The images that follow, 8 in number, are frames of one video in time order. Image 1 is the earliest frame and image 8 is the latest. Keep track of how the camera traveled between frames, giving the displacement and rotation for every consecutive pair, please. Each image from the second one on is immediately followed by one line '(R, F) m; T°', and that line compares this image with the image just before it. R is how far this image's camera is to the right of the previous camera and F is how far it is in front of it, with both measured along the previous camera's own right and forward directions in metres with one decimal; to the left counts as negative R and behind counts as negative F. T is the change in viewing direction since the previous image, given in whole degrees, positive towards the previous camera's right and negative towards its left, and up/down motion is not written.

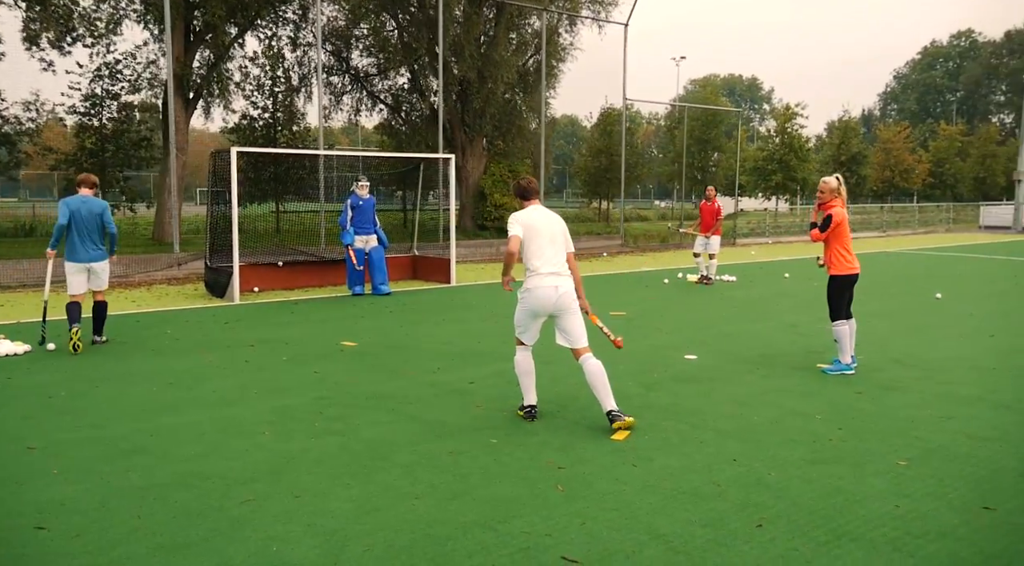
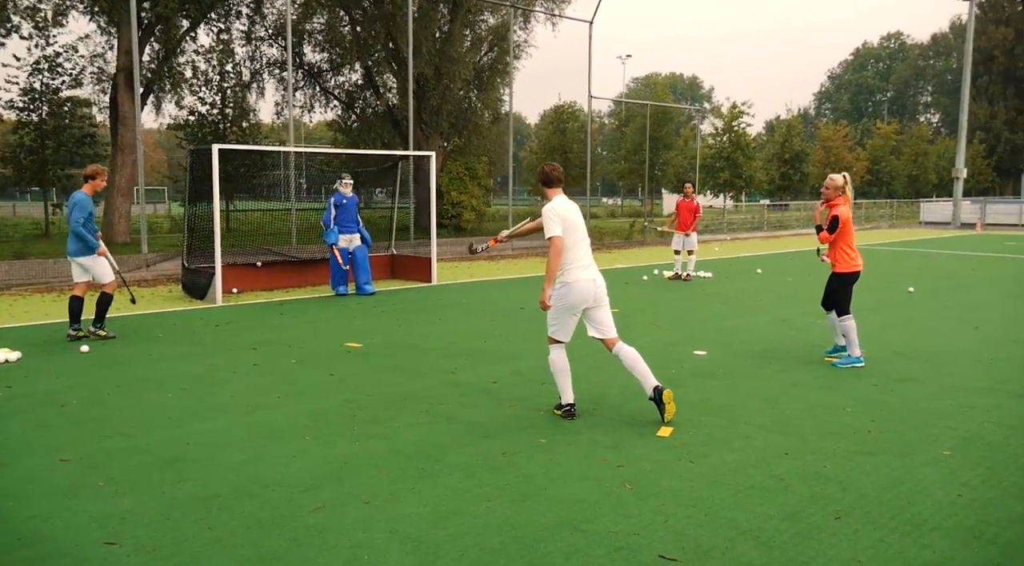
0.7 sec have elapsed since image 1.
(-0.6, 0.0) m; +4°
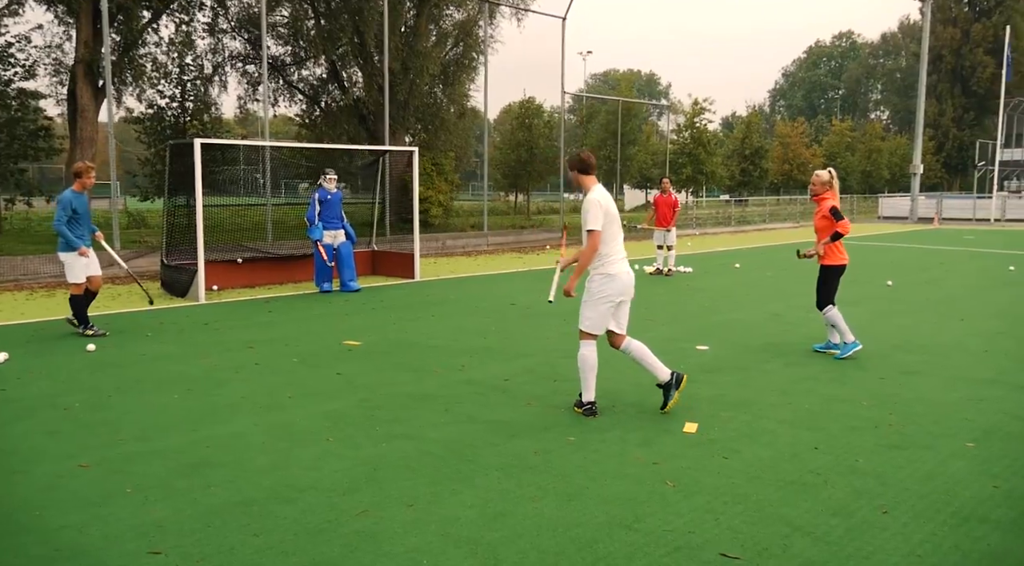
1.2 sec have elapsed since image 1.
(-0.4, +0.1) m; +3°
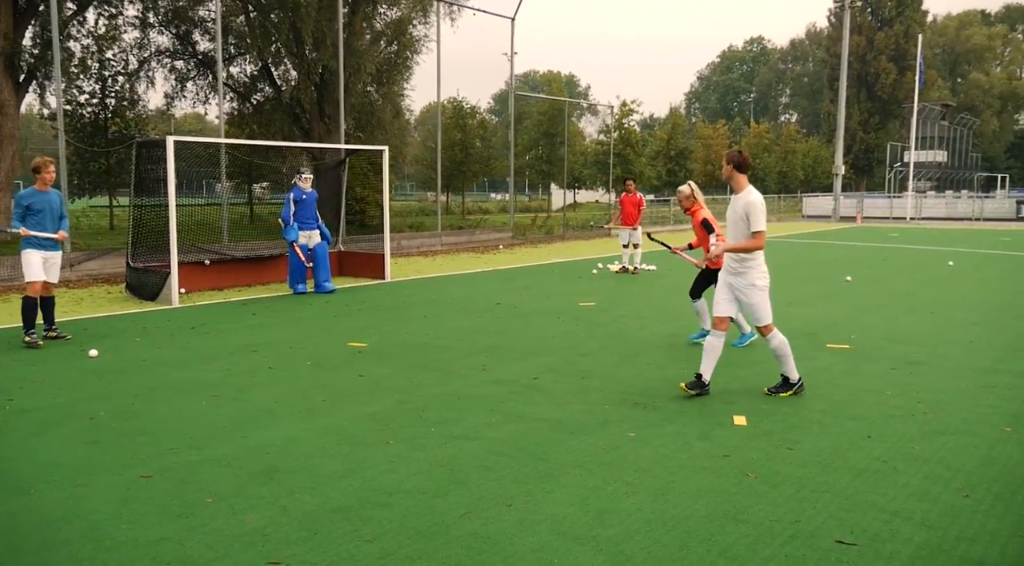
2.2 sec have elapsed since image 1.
(-0.8, 0.0) m; +5°
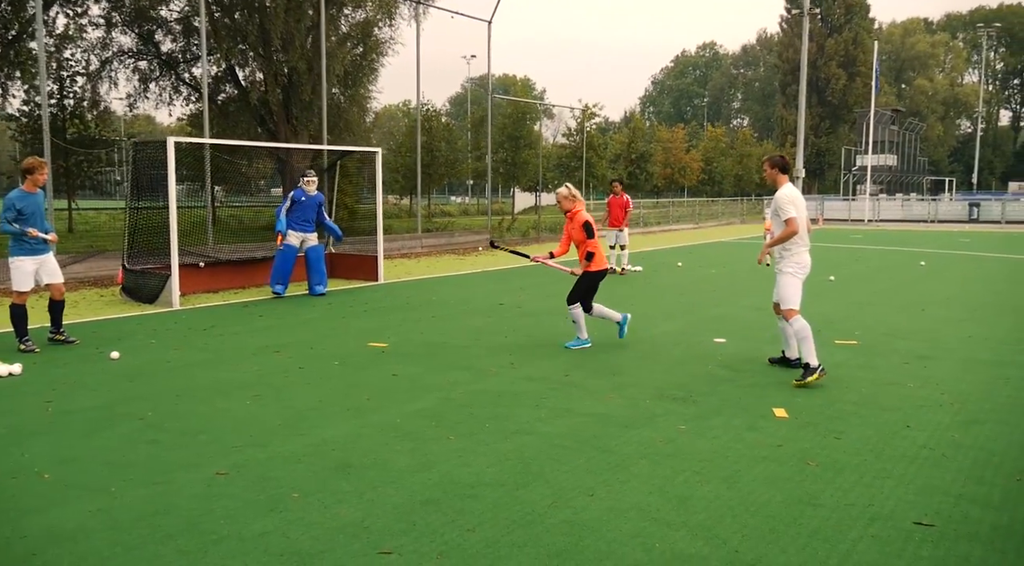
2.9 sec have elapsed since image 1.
(-0.6, -0.1) m; +3°
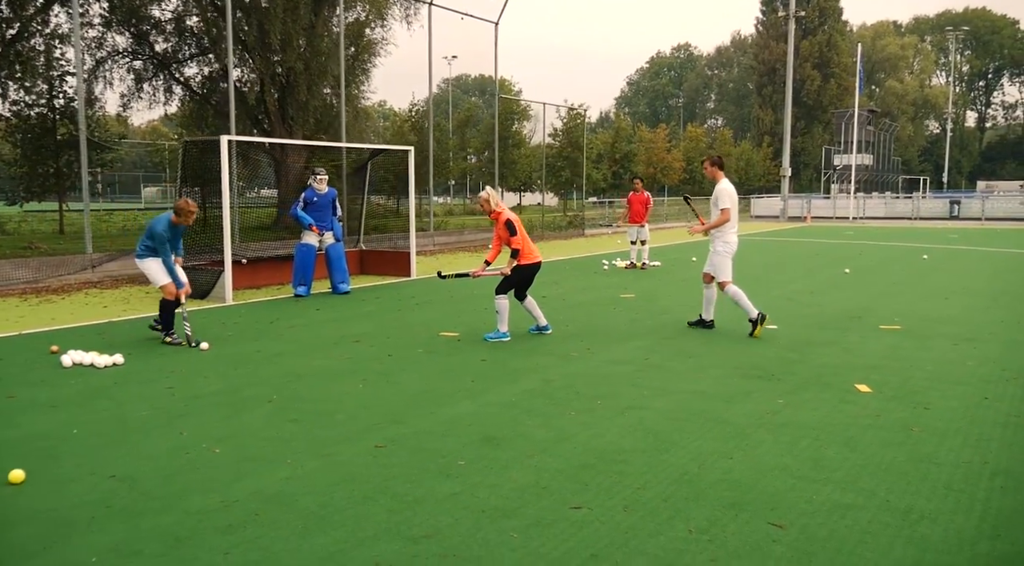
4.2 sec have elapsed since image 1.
(-0.9, -0.3) m; +1°
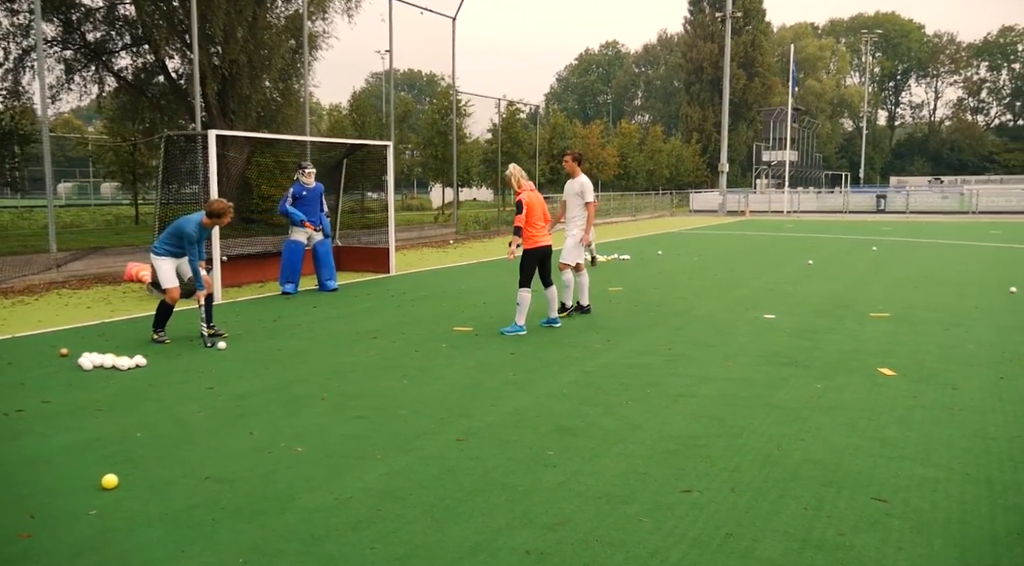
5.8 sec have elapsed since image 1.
(-0.8, -0.1) m; +5°
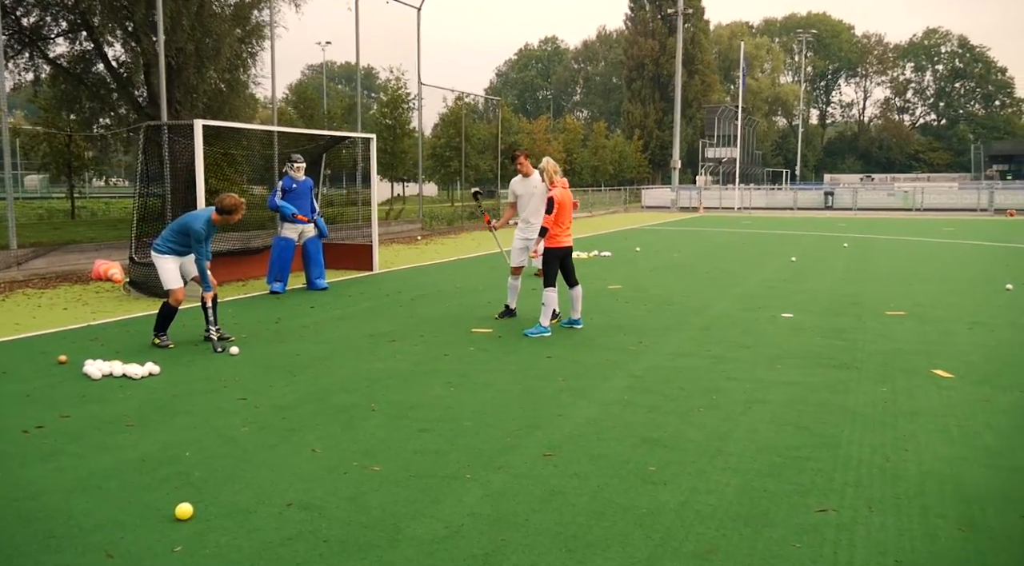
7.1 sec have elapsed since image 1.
(-0.8, +0.3) m; +4°
